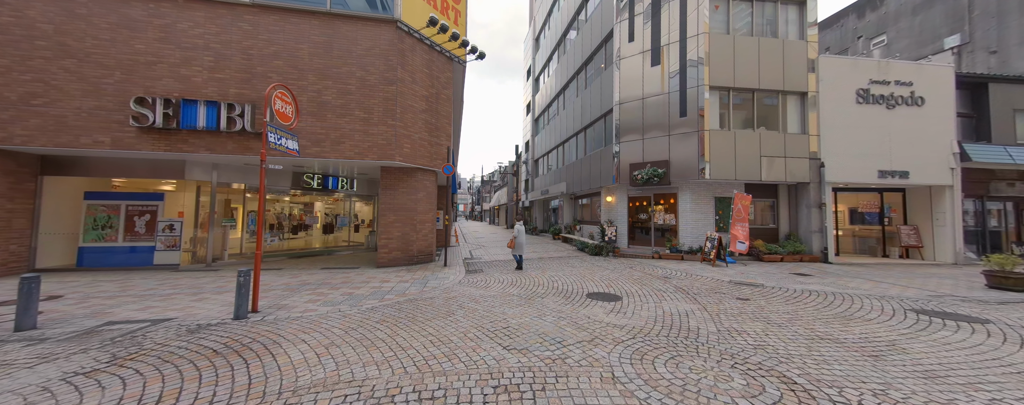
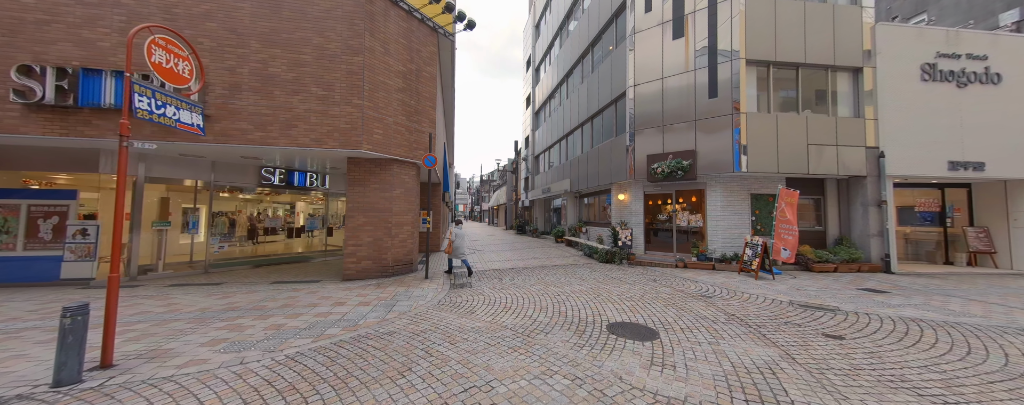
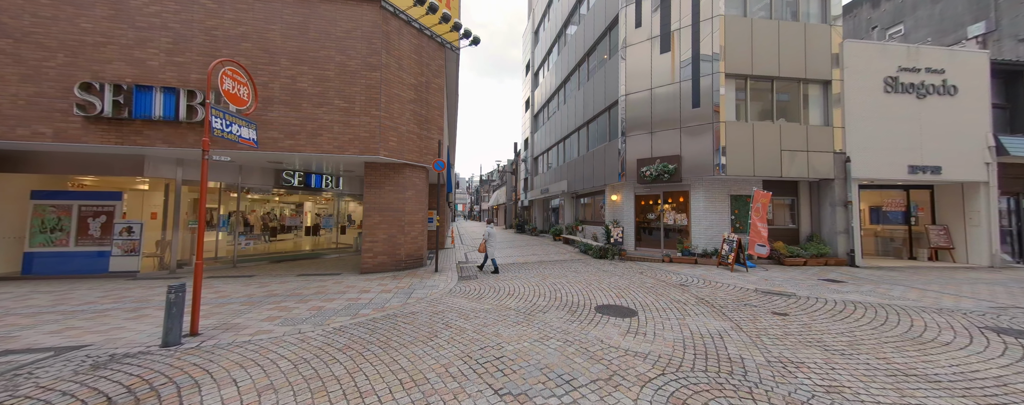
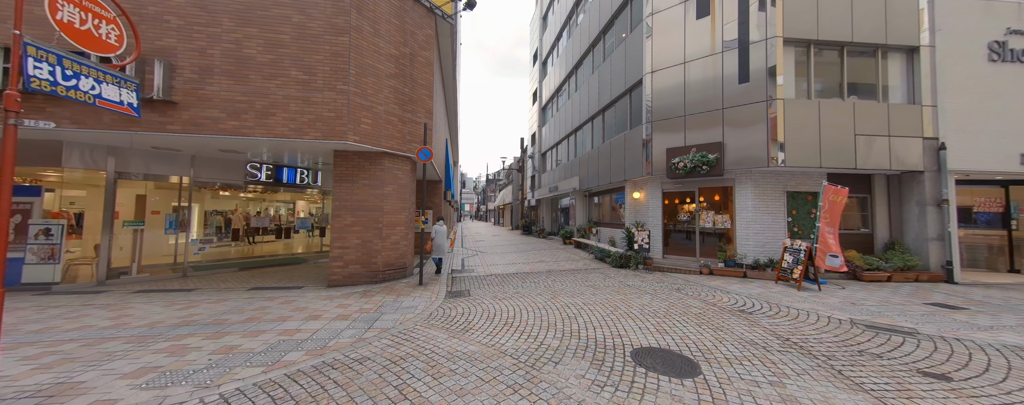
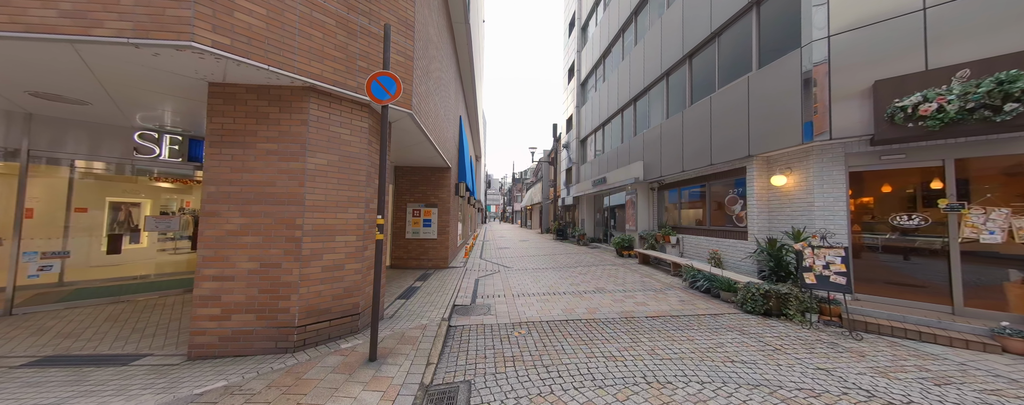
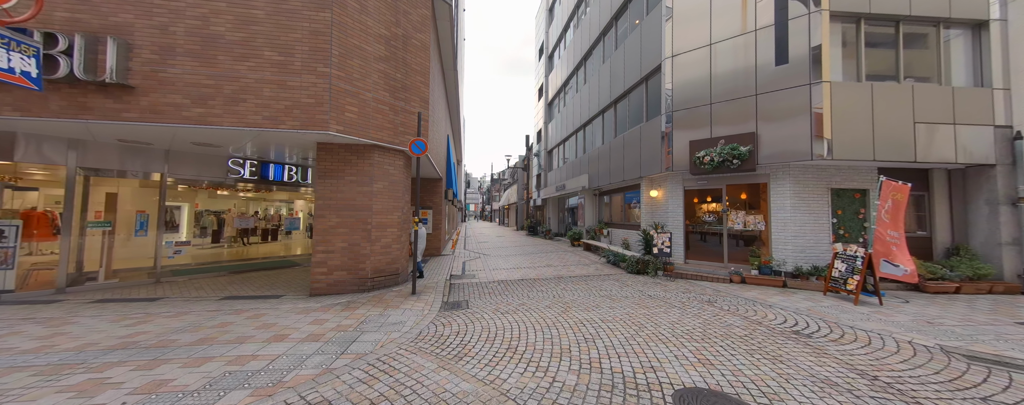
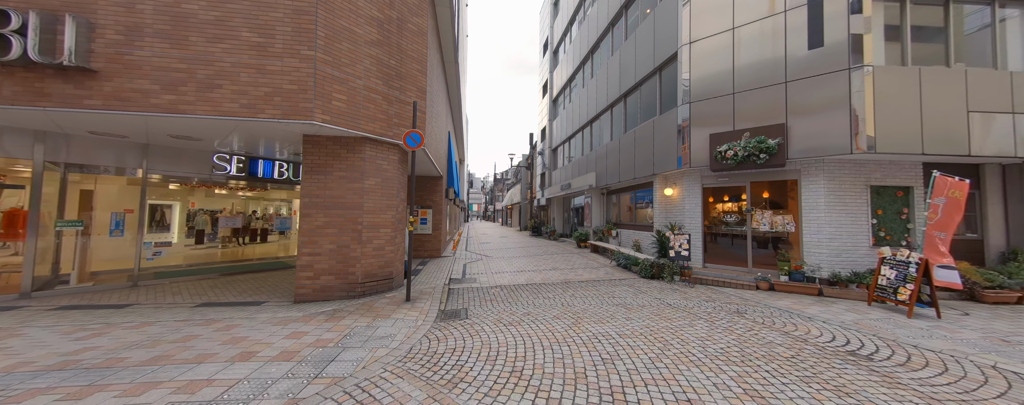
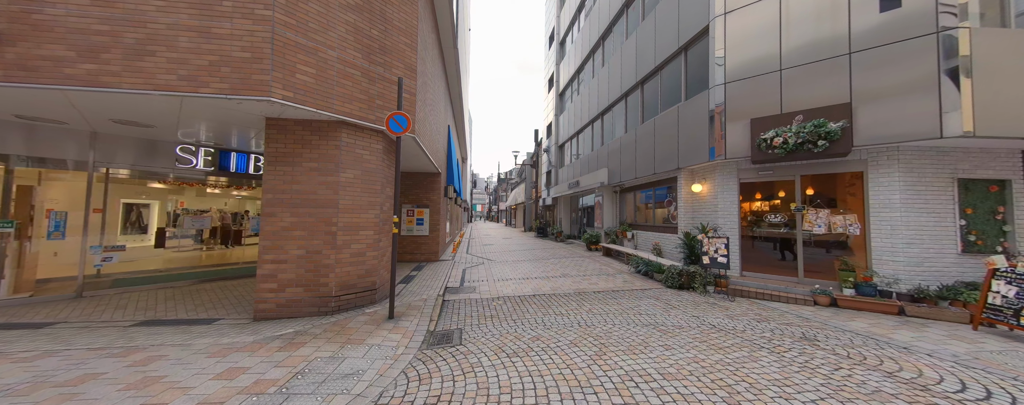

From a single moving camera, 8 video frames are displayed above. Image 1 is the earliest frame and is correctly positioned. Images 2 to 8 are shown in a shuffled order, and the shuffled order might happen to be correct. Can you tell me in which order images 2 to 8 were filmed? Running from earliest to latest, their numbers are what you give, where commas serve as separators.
3, 2, 4, 6, 7, 8, 5
